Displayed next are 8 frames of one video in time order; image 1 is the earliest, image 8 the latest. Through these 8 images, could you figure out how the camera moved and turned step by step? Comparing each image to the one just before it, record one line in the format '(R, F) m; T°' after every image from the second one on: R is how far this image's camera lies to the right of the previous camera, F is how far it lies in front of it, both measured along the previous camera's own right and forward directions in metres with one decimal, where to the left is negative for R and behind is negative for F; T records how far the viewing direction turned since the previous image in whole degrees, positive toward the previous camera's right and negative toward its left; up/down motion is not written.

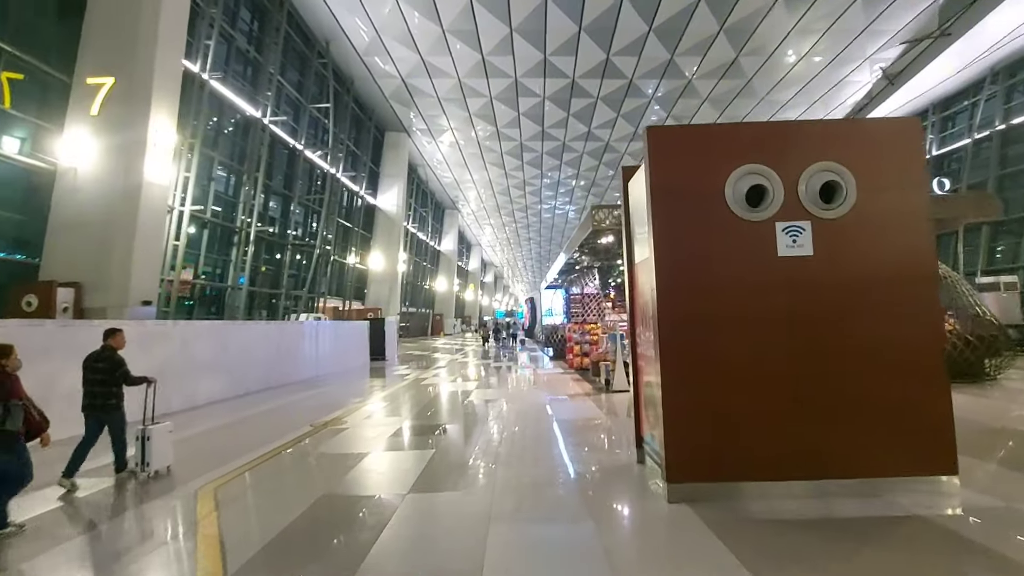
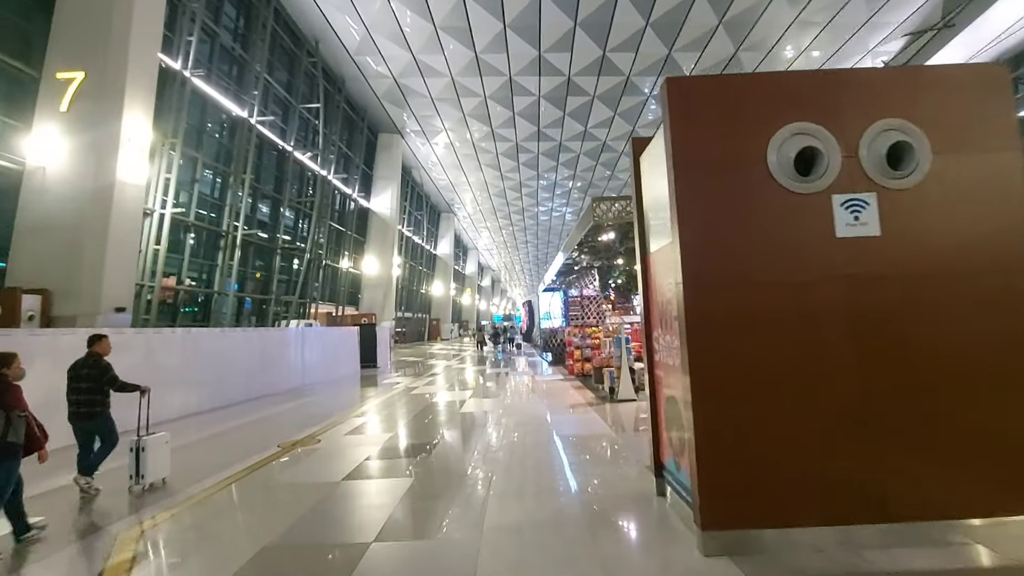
(0.0, +0.4) m; 0°
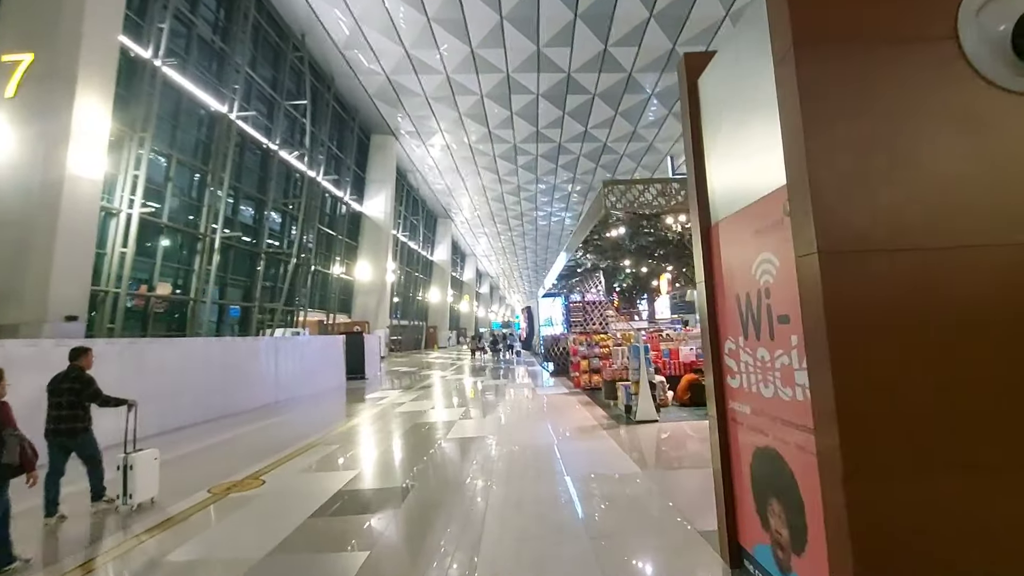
(0.0, +0.6) m; 0°
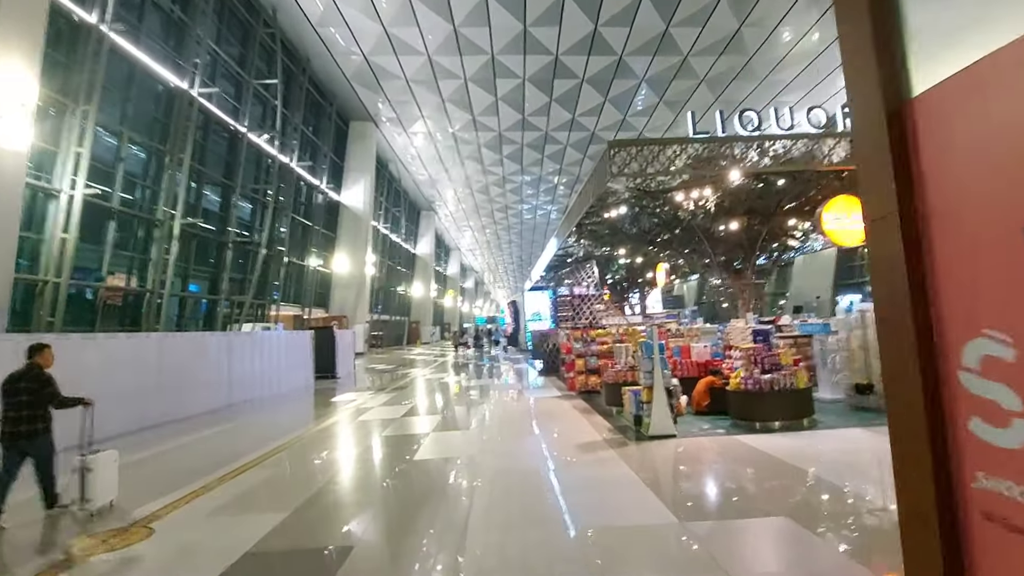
(0.0, +0.6) m; +2°
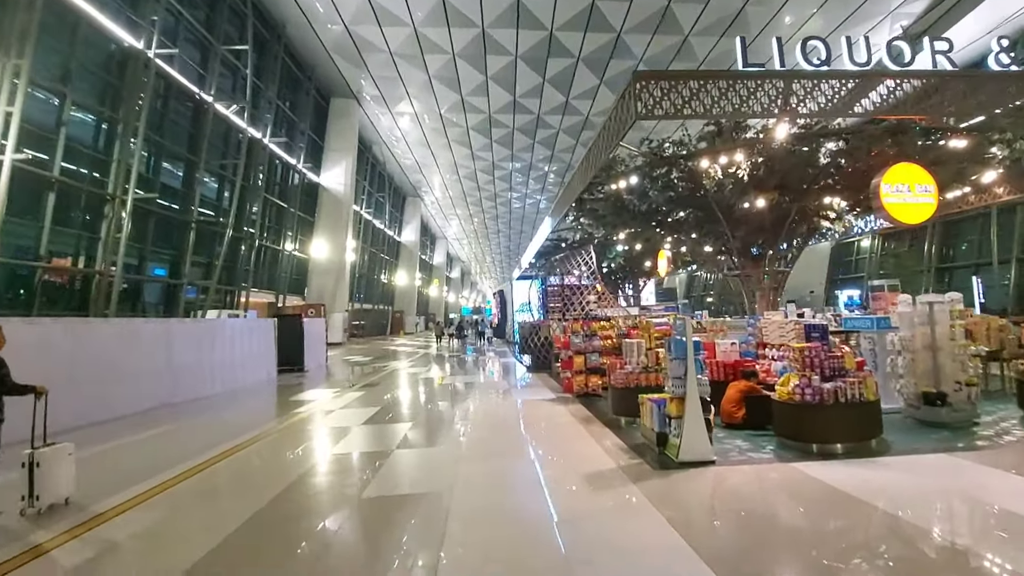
(0.0, +0.7) m; +2°
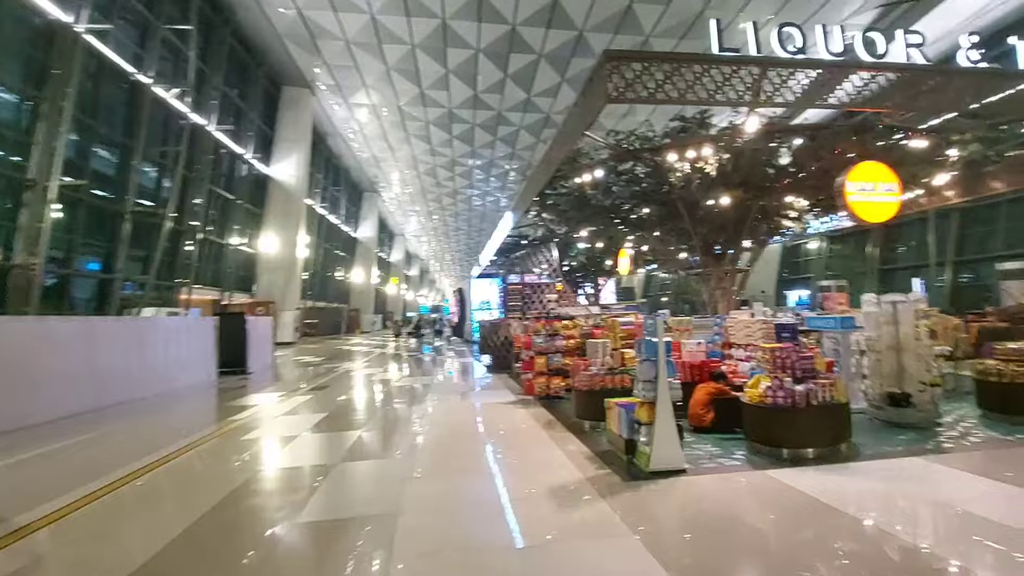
(0.0, +0.2) m; +5°
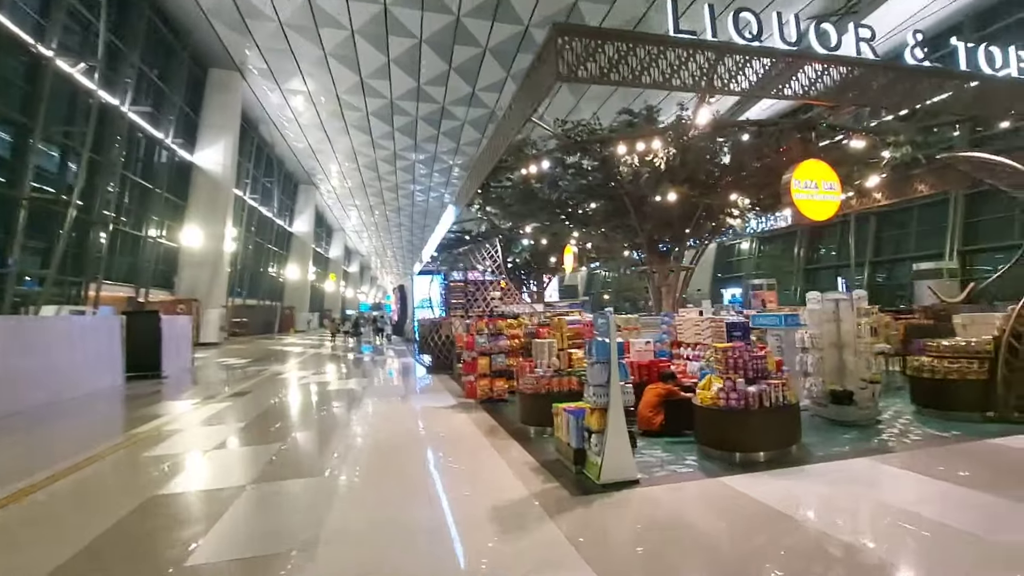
(0.0, +0.2) m; +6°
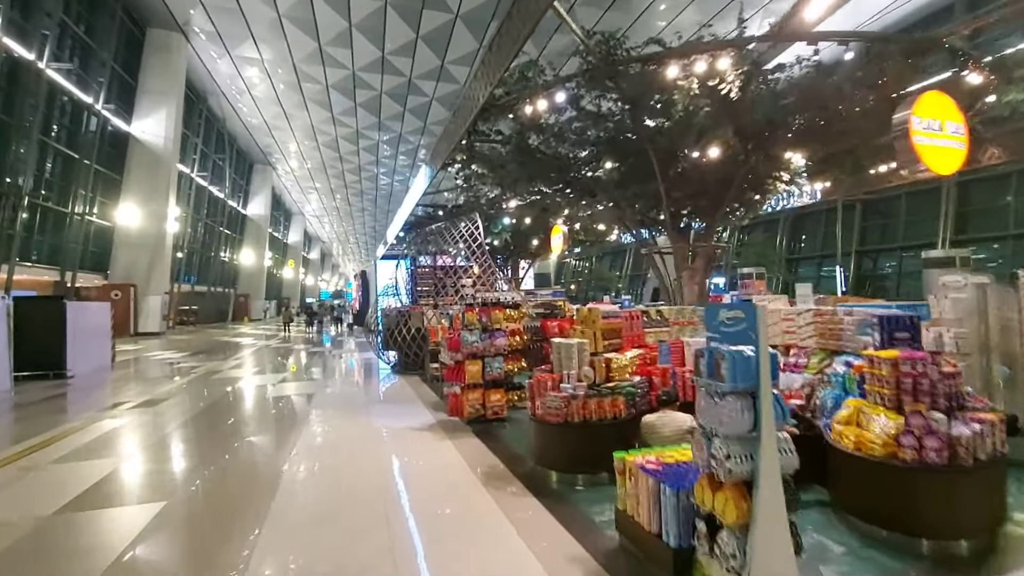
(-0.2, +0.9) m; +4°
